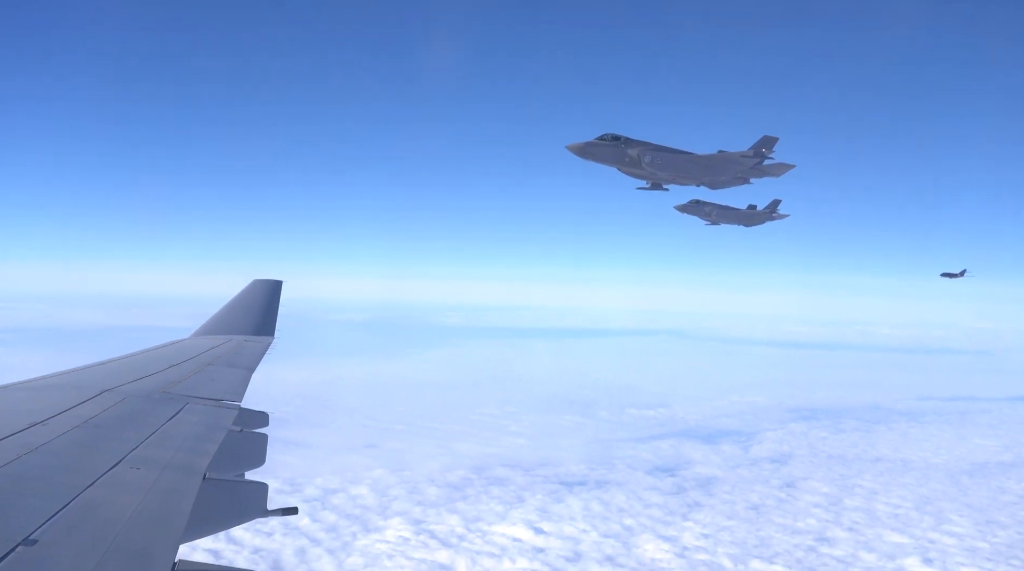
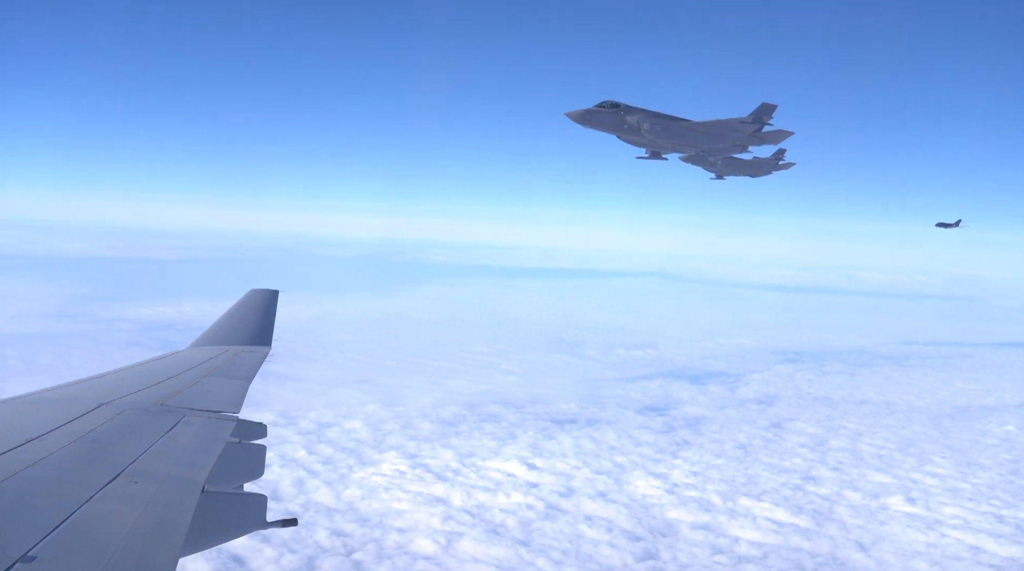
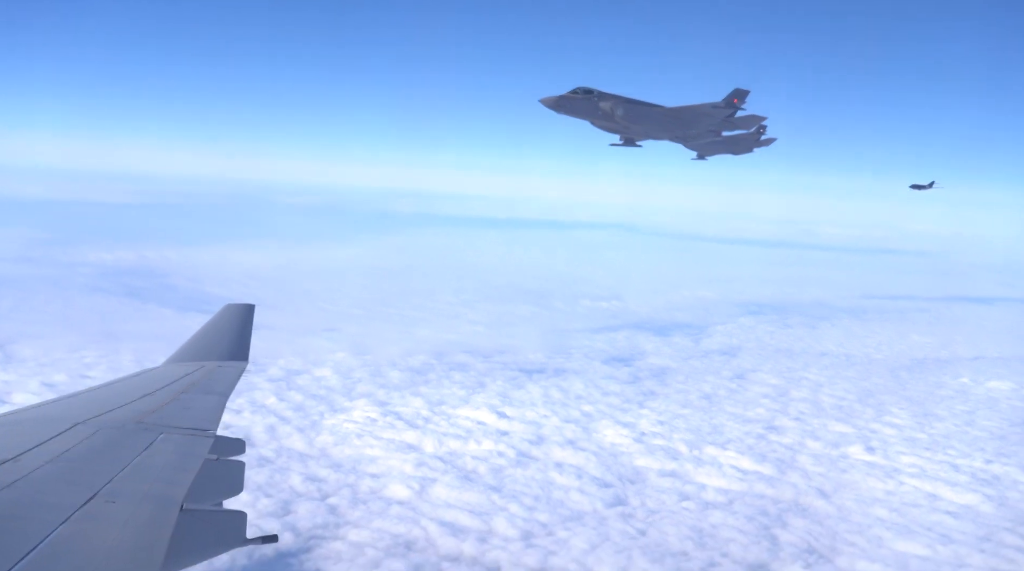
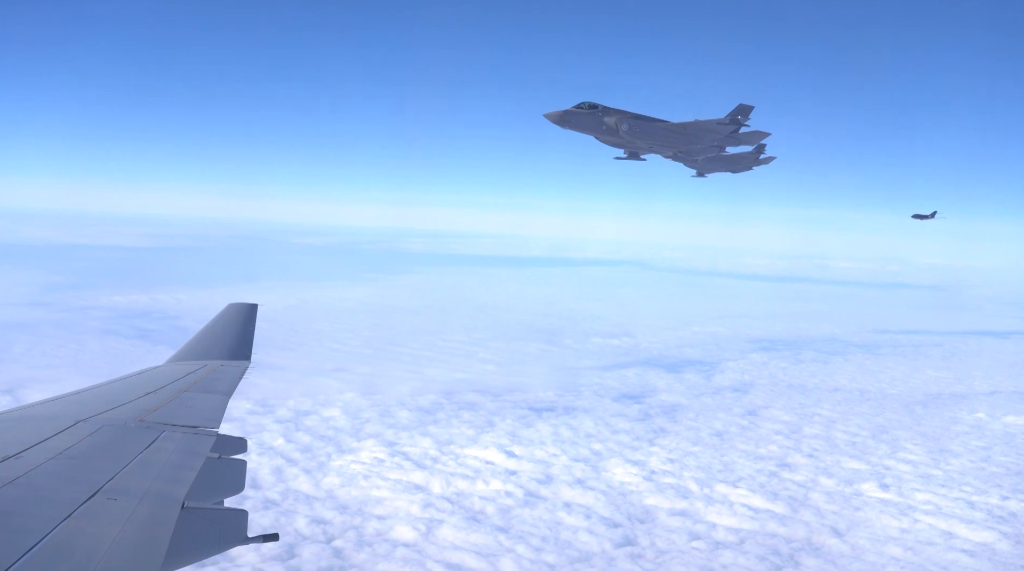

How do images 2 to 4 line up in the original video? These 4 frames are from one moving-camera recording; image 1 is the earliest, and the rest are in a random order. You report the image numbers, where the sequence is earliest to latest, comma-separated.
2, 4, 3
